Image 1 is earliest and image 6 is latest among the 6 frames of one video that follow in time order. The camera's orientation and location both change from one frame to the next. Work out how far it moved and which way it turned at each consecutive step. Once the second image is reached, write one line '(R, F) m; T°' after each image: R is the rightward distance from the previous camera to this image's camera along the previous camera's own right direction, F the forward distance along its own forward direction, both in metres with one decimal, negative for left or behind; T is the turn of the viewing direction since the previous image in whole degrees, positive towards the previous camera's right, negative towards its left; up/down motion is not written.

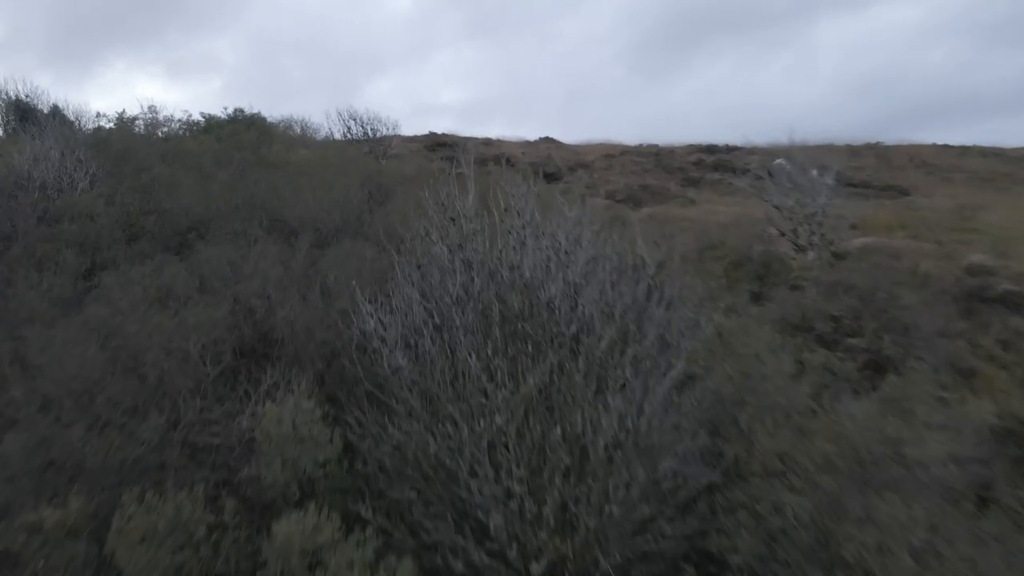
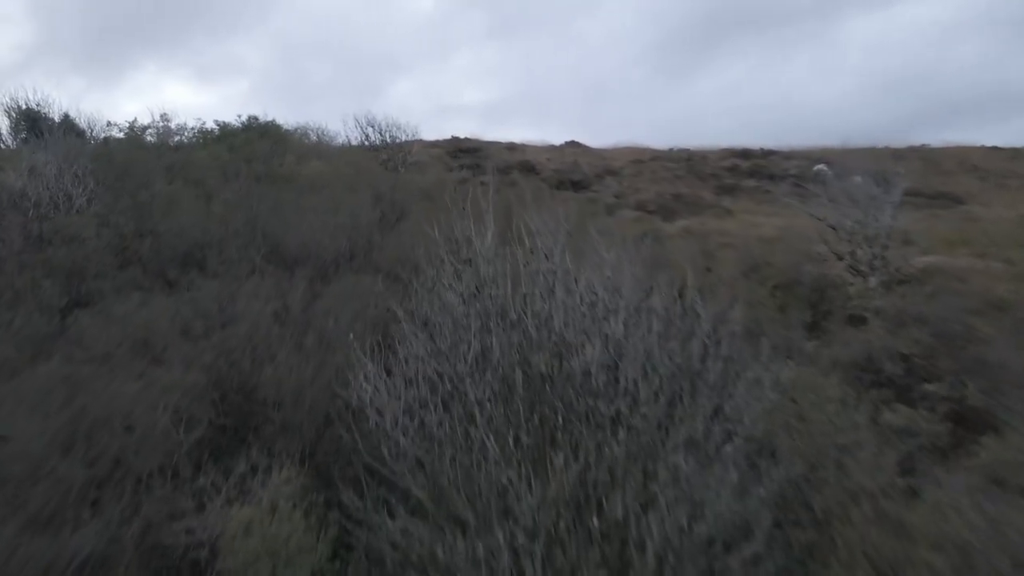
(0.0, +1.3) m; -2°
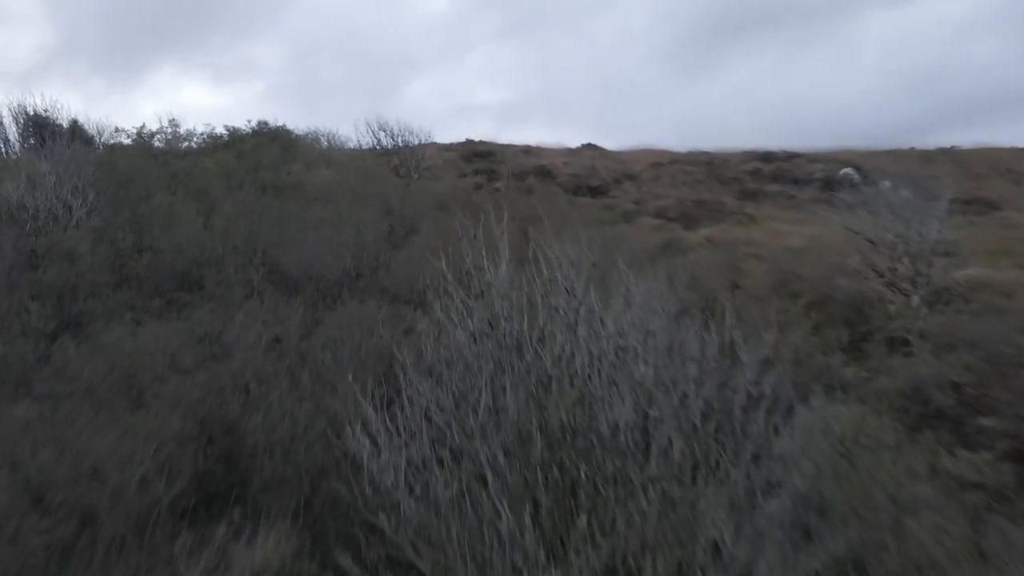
(0.0, +0.7) m; -1°
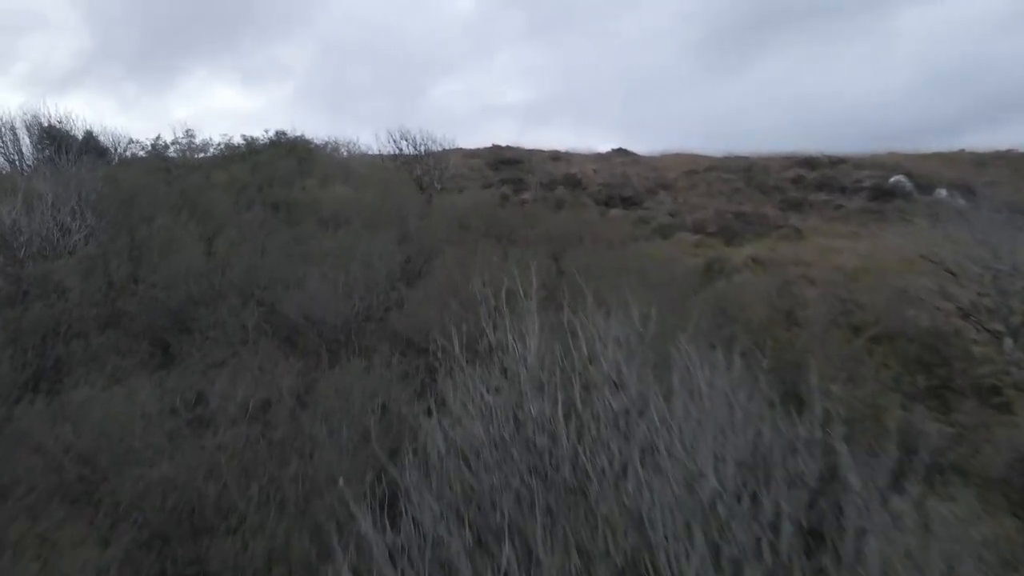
(0.0, +1.3) m; -2°
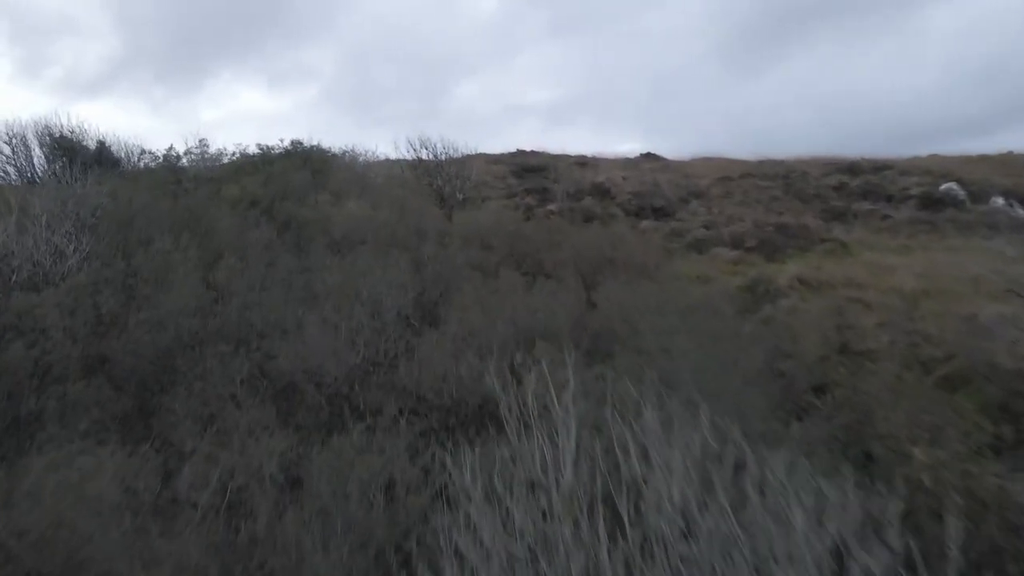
(0.0, +1.1) m; -2°
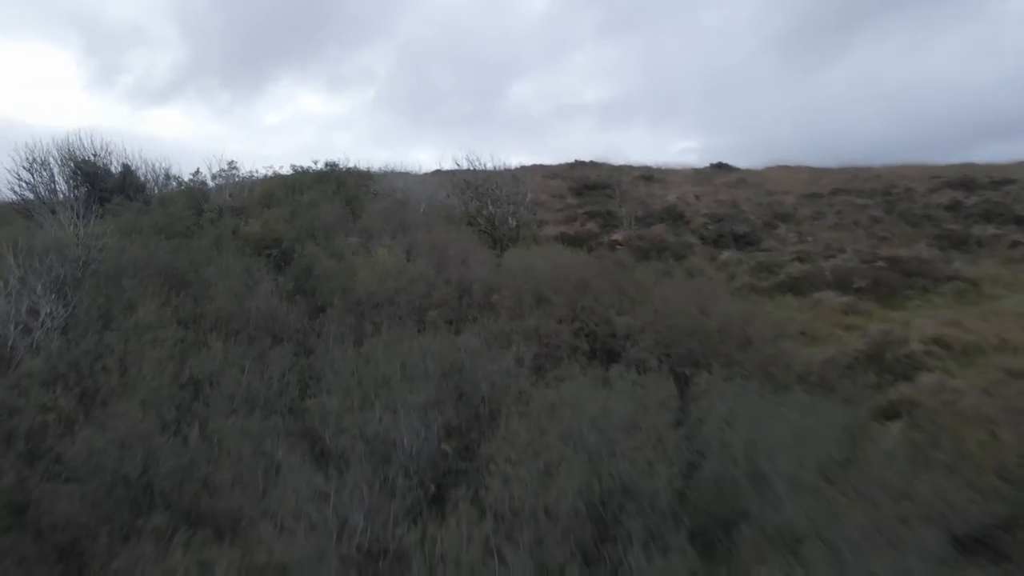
(-0.1, +2.7) m; -4°
